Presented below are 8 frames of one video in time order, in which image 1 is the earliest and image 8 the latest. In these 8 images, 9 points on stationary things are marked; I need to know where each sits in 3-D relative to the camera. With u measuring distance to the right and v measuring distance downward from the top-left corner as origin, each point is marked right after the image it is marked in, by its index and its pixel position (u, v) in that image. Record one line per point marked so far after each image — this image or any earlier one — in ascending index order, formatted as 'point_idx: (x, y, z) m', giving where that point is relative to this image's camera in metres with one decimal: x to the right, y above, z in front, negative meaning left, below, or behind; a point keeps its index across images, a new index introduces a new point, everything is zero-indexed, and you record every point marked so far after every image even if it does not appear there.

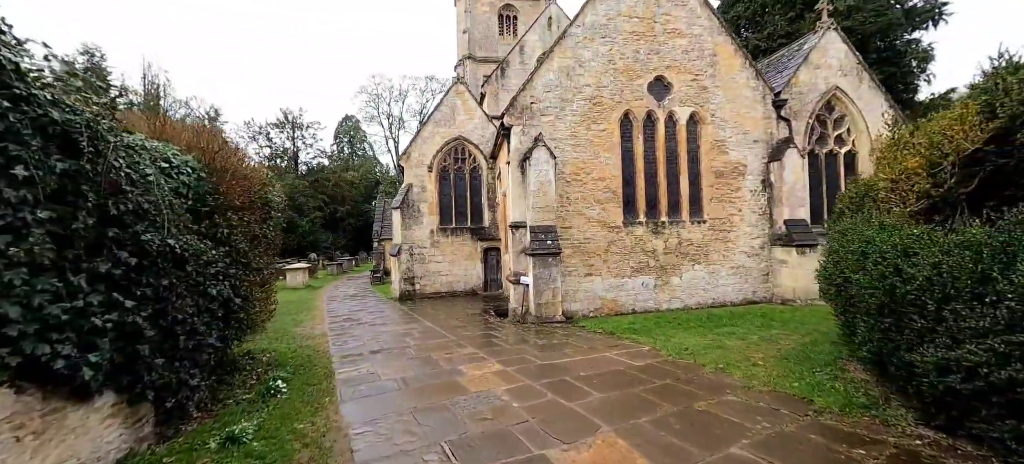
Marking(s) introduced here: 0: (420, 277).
0: (-3.1, -1.5, +14.6) m
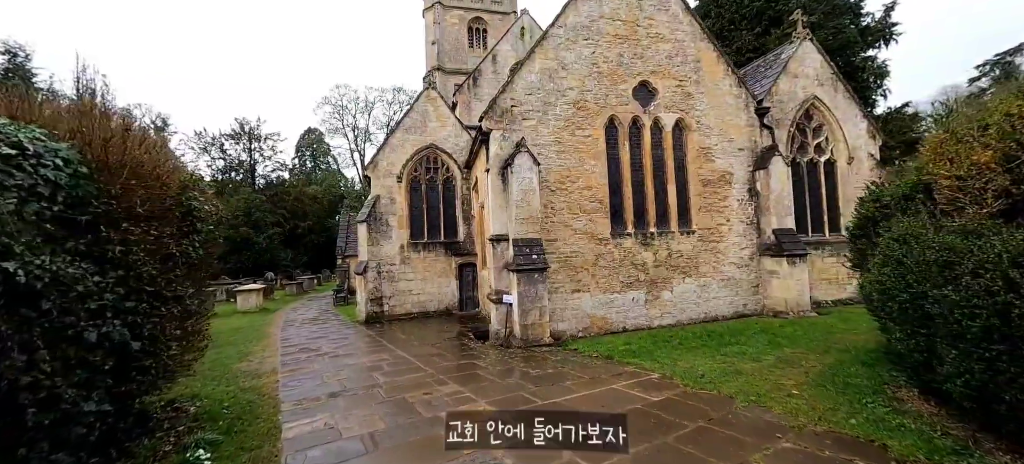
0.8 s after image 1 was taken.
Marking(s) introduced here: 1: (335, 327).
0: (-3.8, -2.0, +13.4) m
1: (-5.0, -2.7, +12.4) m
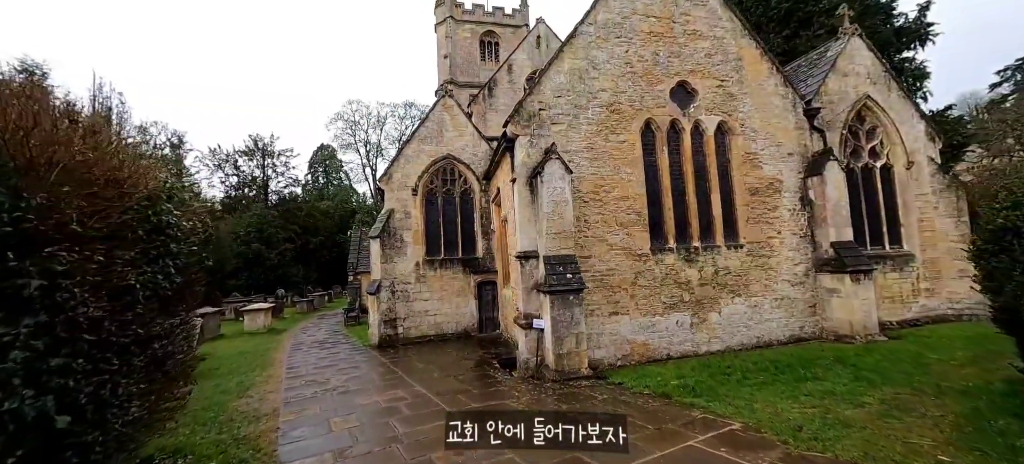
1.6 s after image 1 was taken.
0: (-3.1, -2.5, +12.5) m
1: (-4.3, -3.1, +11.4) m
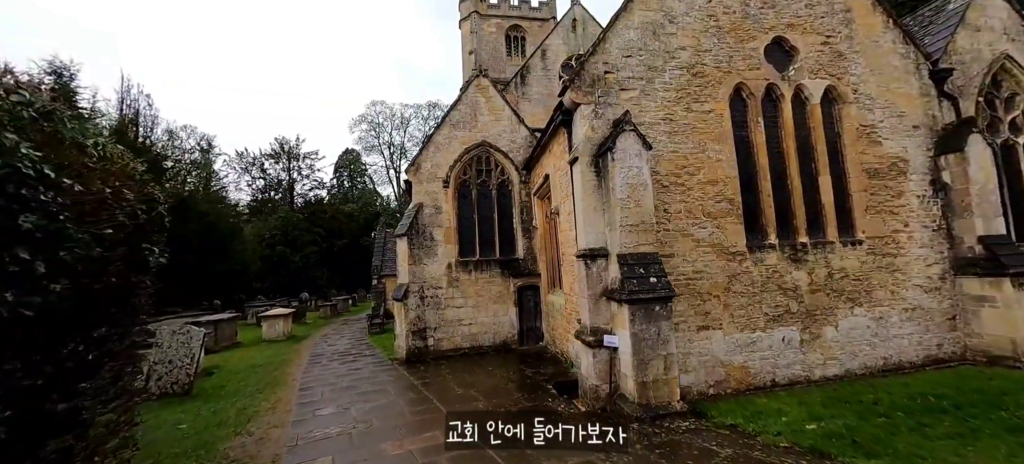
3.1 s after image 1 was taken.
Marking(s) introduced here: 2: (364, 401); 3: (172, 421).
0: (-1.9, -2.4, +10.9) m
1: (-3.2, -3.1, +9.9) m
2: (-2.5, -2.8, +7.3) m
3: (-5.6, -3.1, +7.3) m
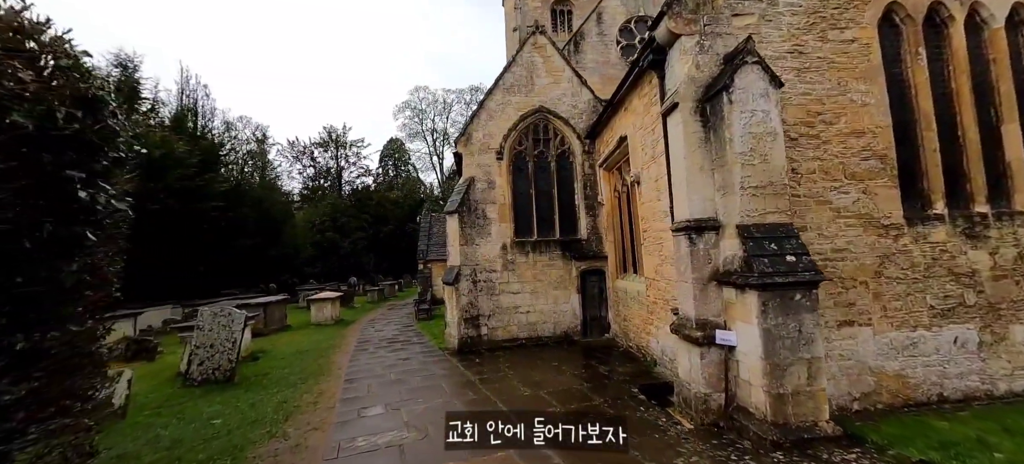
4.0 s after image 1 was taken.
0: (-0.6, -1.9, +9.8) m
1: (-1.9, -2.6, +8.9) m
2: (-1.4, -2.4, +6.3) m
3: (-4.5, -2.7, +6.5) m
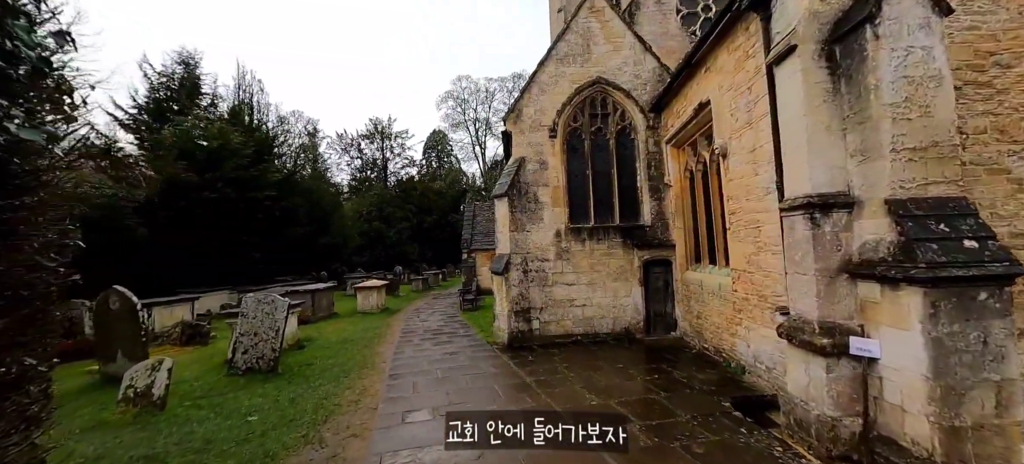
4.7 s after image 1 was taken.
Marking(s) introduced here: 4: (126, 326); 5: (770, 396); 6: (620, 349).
0: (+0.6, -1.6, +8.9) m
1: (-0.9, -2.3, +8.2) m
2: (-0.6, -2.2, +5.5) m
3: (-3.7, -2.4, +6.1) m
4: (-6.7, -1.6, +7.7) m
5: (+3.0, -1.9, +5.2) m
6: (+2.0, -2.2, +8.2) m
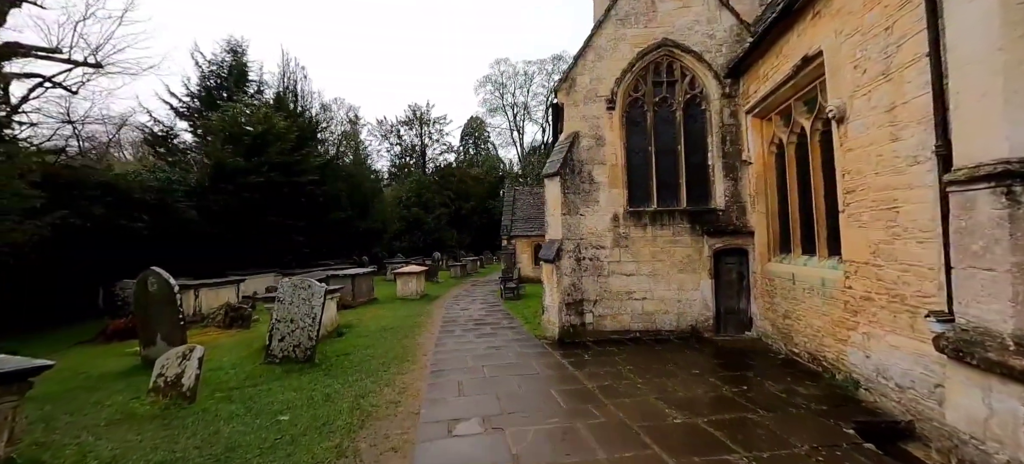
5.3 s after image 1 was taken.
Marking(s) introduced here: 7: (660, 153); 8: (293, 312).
0: (+1.5, -1.3, +8.0) m
1: (0.0, -2.0, +7.5) m
2: (0.0, -1.9, +4.8) m
3: (-3.0, -2.2, +5.6) m
4: (-5.9, -1.3, +7.4) m
5: (+3.6, -1.8, +4.1) m
6: (+2.9, -1.9, +7.2) m
7: (+2.8, +1.5, +8.3) m
8: (-4.0, -1.5, +7.9) m
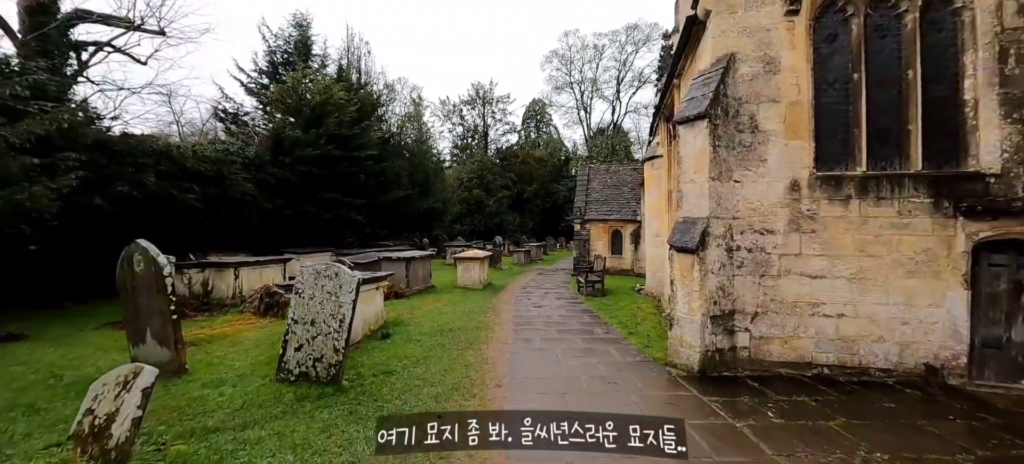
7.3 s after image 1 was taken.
0: (+2.9, -1.0, +5.2) m
1: (+1.3, -1.7, +4.8) m
2: (+1.0, -1.7, +2.2) m
3: (-1.9, -1.8, +3.4) m
4: (-4.5, -0.8, +5.5) m
5: (+4.5, -1.7, +1.0) m
6: (+4.1, -1.7, +4.2) m
7: (+4.3, +1.7, +5.2) m
8: (-2.6, -1.0, +5.8) m
